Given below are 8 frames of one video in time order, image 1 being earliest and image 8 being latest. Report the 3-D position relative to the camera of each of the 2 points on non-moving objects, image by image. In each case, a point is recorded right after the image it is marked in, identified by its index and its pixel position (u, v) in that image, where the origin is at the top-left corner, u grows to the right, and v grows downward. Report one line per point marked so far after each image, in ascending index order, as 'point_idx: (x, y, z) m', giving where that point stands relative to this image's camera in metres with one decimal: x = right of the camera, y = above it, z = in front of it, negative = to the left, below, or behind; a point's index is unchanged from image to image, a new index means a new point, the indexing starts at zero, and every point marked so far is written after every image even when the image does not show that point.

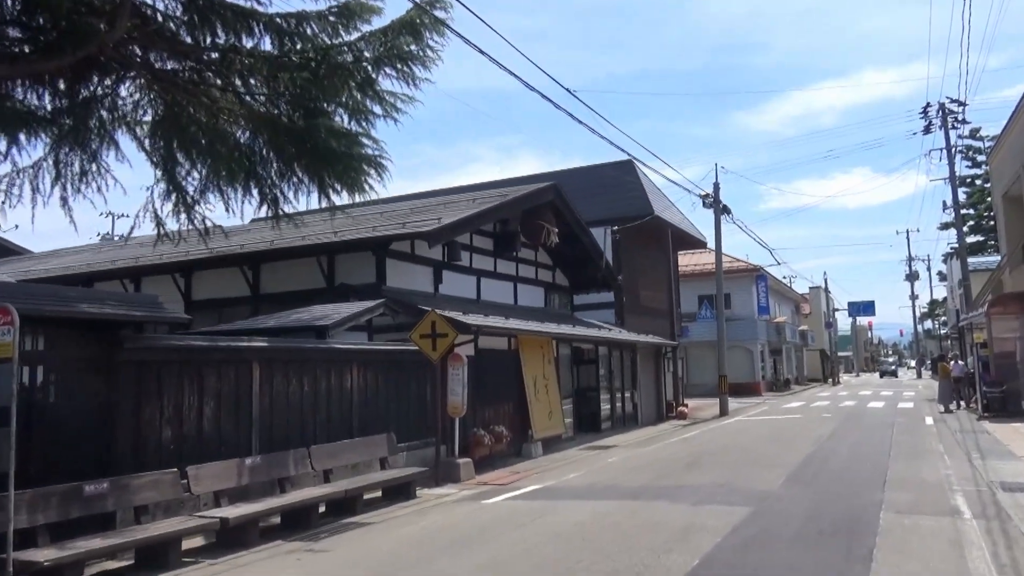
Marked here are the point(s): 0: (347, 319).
0: (-2.5, -0.5, +12.1) m
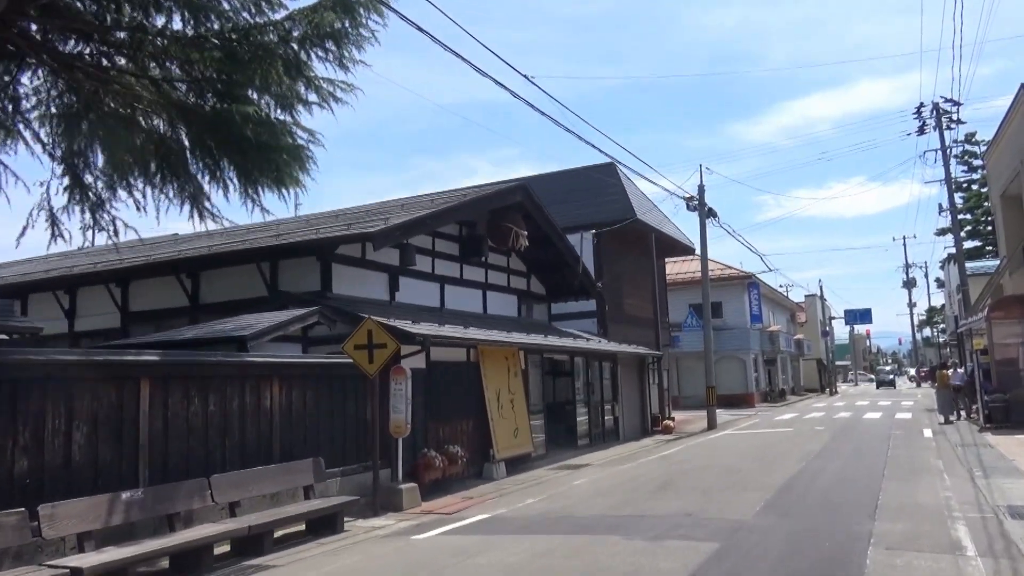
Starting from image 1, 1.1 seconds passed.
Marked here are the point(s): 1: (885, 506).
0: (-3.3, -0.6, +10.8) m
1: (+4.6, -2.7, +9.8) m
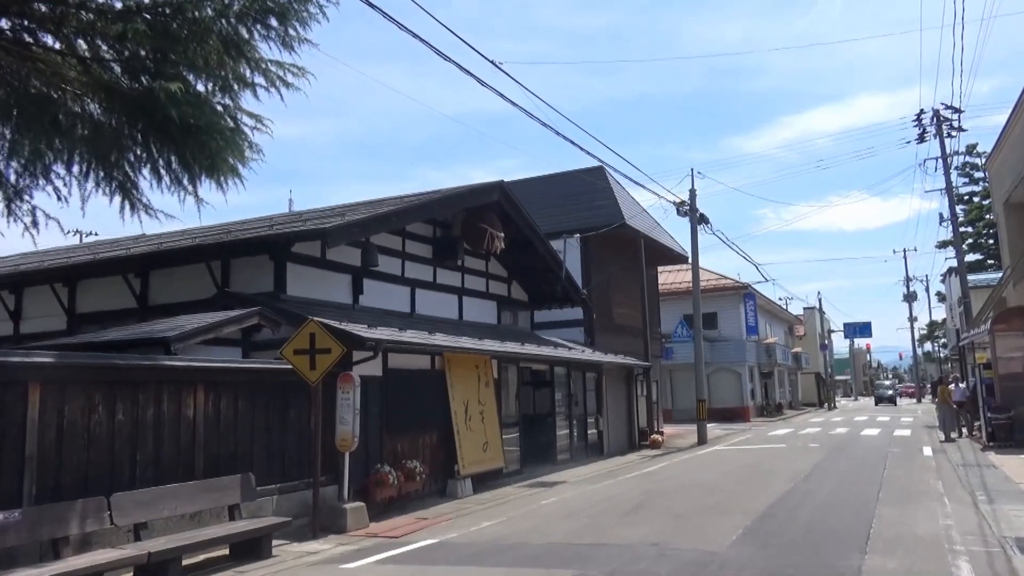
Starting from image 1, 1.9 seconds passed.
0: (-3.9, -0.5, +9.8) m
1: (+4.1, -2.8, +8.7) m
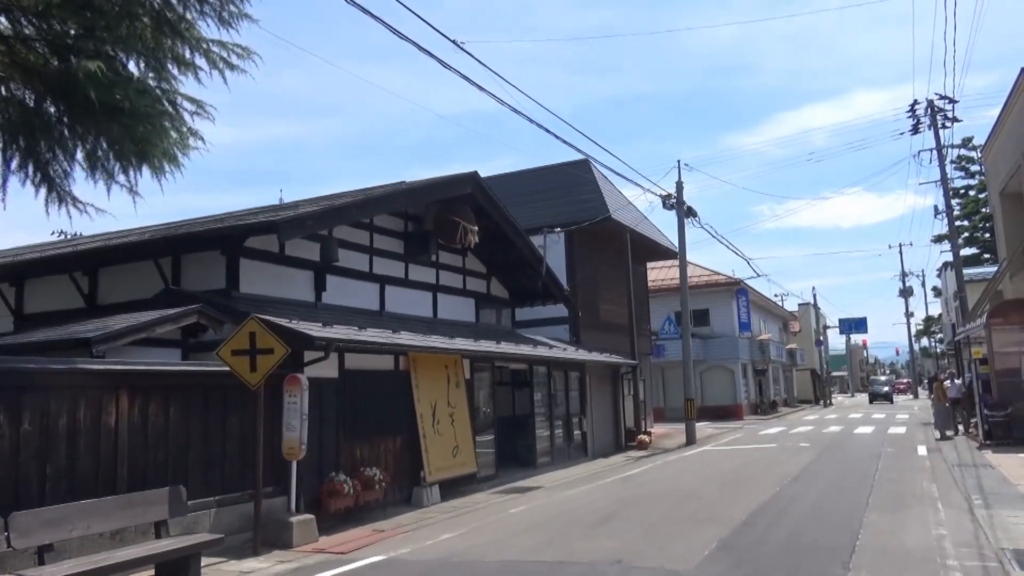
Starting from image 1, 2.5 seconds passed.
0: (-4.4, -0.5, +9.0) m
1: (+3.6, -2.7, +8.0) m
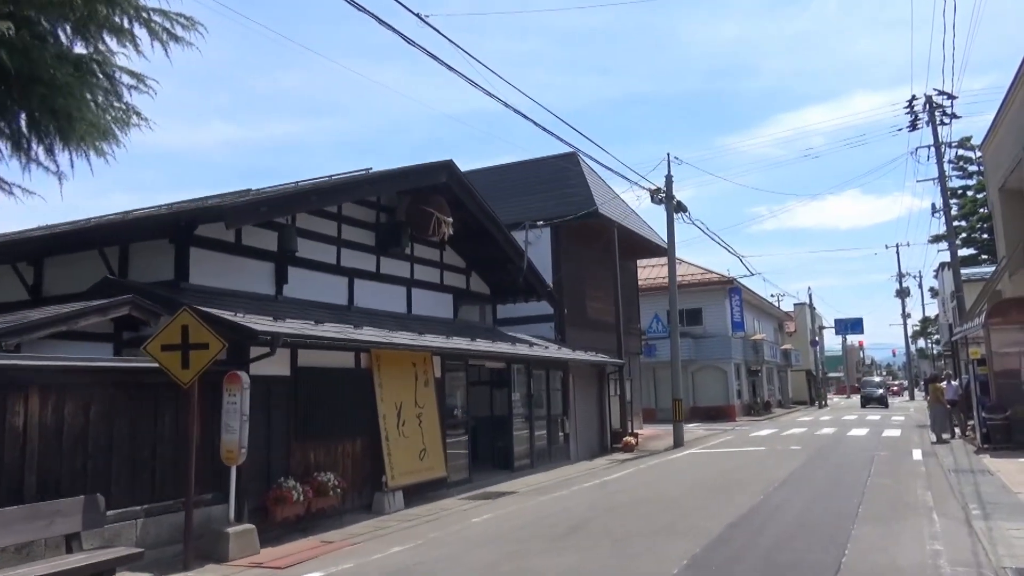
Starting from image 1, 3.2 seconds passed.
0: (-4.8, -0.4, +8.2) m
1: (+3.1, -2.6, +7.2) m
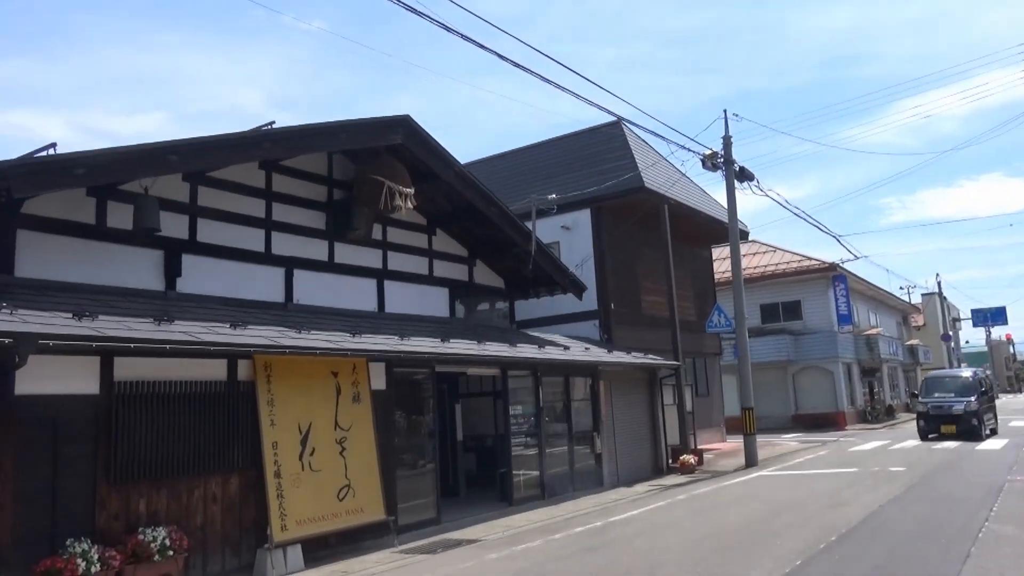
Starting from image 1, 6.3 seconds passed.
0: (-6.2, -0.3, +5.5) m
1: (+1.6, -2.1, +3.4) m
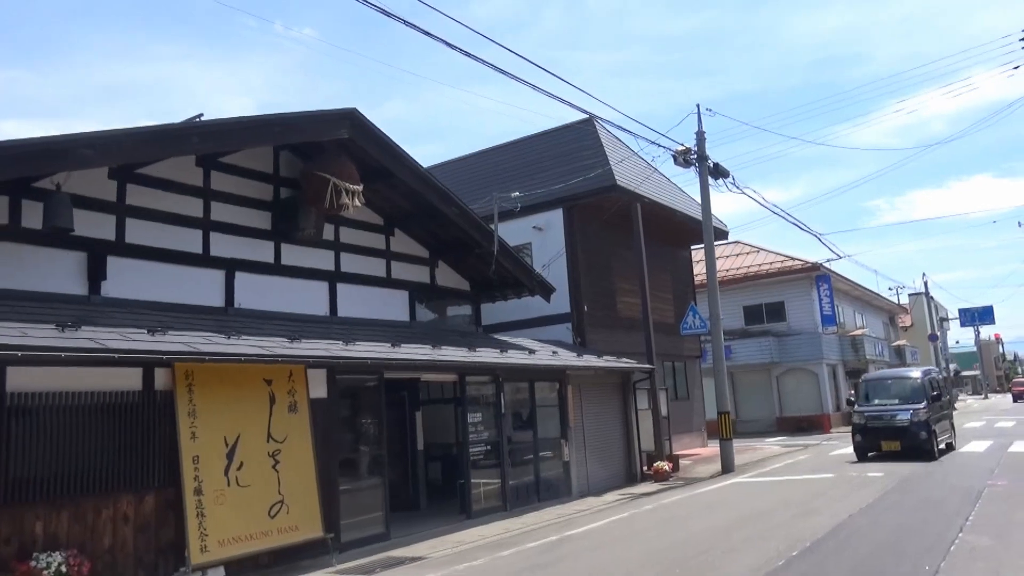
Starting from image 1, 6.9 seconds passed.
0: (-6.8, -0.3, +4.9) m
1: (+1.0, -2.1, +2.8) m
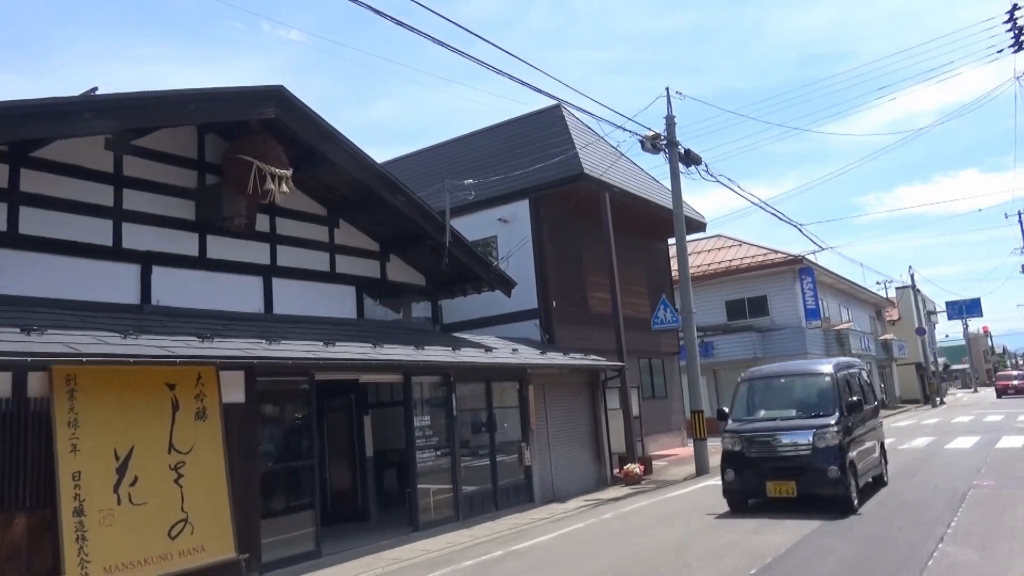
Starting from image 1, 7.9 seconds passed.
0: (-7.5, -0.3, +3.8) m
1: (+0.3, -1.9, +1.8) m
